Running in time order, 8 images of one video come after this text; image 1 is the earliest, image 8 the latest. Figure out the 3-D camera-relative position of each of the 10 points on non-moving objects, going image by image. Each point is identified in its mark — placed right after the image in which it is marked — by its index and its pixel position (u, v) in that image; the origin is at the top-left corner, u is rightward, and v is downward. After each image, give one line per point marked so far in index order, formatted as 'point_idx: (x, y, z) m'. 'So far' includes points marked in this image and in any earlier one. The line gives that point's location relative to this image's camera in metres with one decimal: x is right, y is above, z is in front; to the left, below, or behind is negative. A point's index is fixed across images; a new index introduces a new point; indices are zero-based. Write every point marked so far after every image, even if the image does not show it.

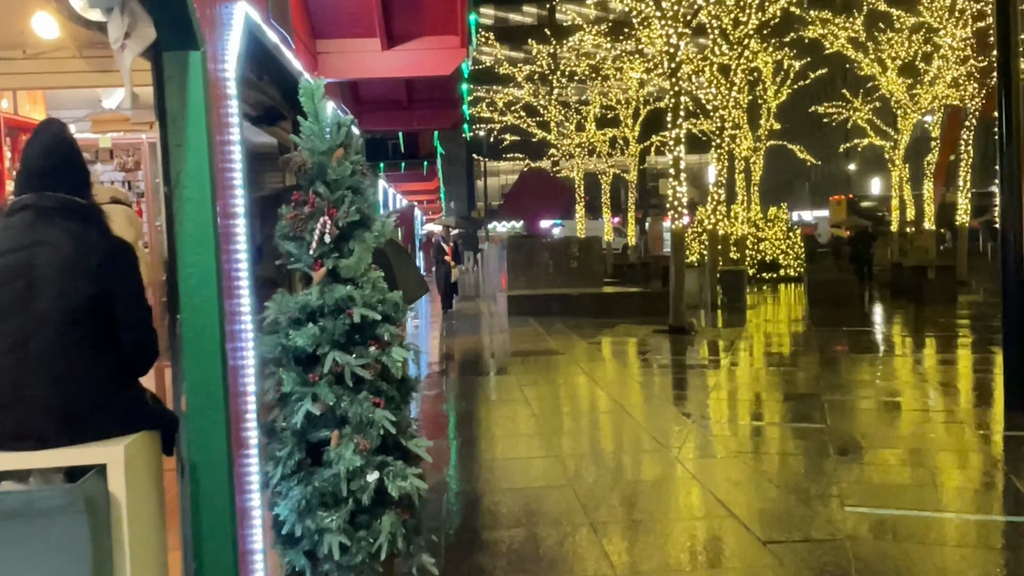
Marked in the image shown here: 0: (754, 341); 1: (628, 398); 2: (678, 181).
0: (+4.6, -1.1, +17.0) m
1: (+1.5, -1.5, +11.5) m
2: (+3.3, +2.2, +18.0) m
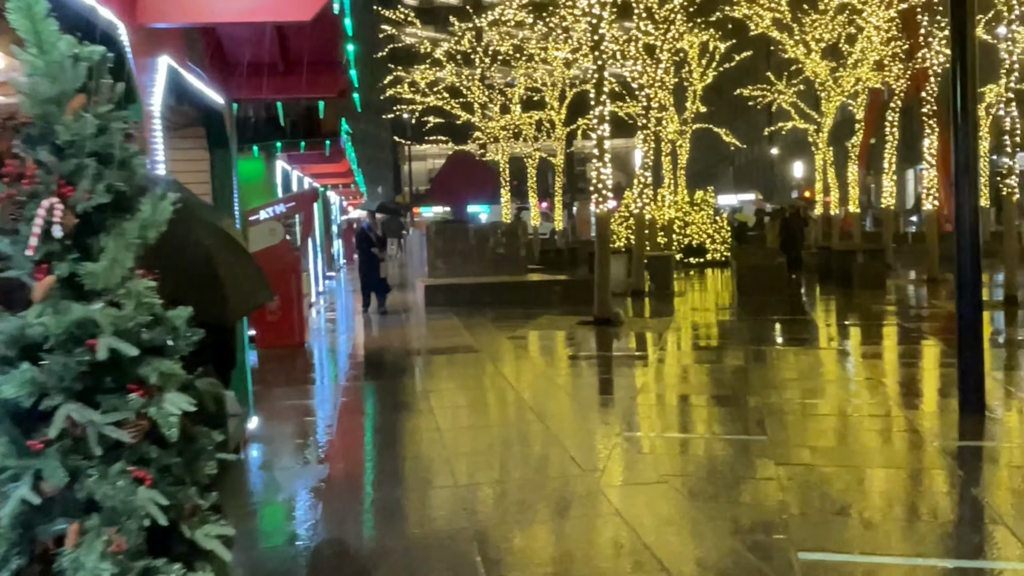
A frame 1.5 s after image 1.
0: (+3.1, -0.8, +16.2) m
1: (+0.4, -1.4, +10.4) m
2: (+1.7, +2.4, +17.0) m
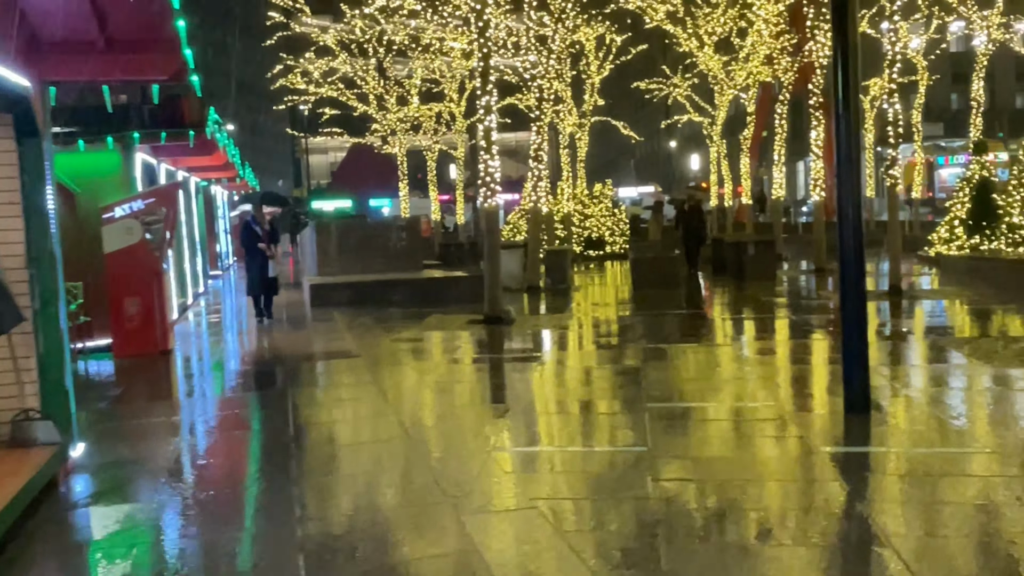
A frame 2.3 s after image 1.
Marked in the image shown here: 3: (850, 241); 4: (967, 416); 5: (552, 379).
0: (+1.1, -0.8, +15.8) m
1: (-0.9, -1.4, +9.8) m
2: (-0.4, +2.5, +16.4) m
3: (+3.1, +0.4, +8.3) m
4: (+4.1, -1.2, +8.2) m
5: (+0.5, -1.2, +11.6) m
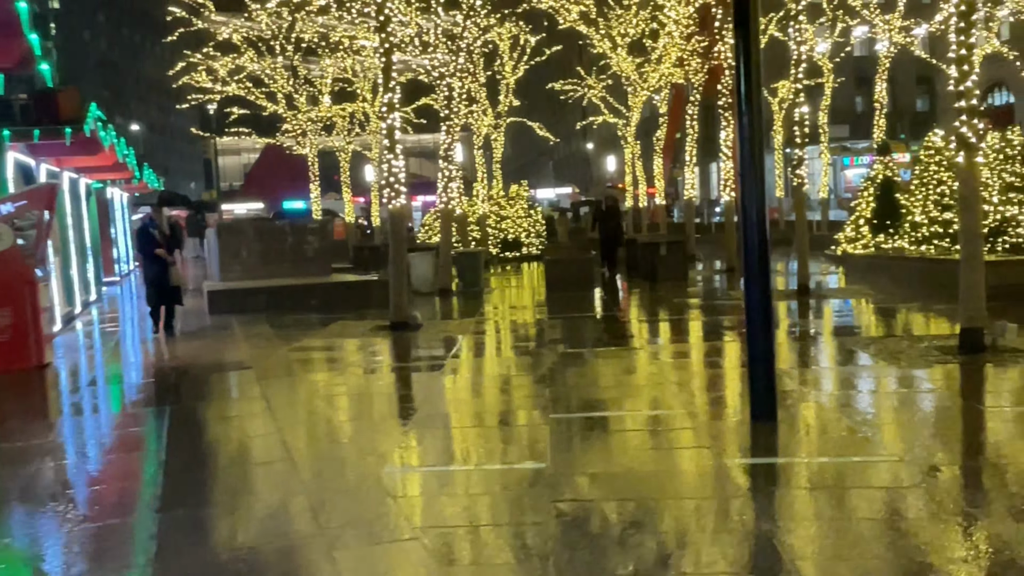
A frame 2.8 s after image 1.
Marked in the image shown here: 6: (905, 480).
0: (-0.5, -0.8, +15.4) m
1: (-1.9, -1.5, +9.2) m
2: (-2.1, +2.4, +15.8) m
3: (+2.2, +0.4, +8.0) m
4: (+3.2, -1.2, +8.1) m
5: (-0.7, -1.3, +11.2) m
6: (+3.0, -1.5, +6.7) m
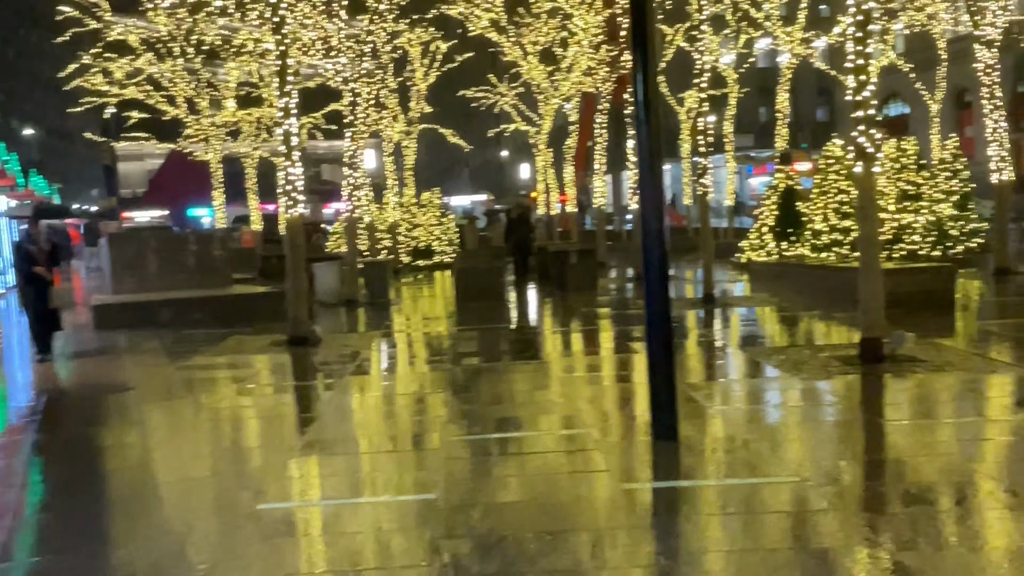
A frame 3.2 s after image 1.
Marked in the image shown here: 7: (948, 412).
0: (-2.1, -1.0, +14.9) m
1: (-2.9, -1.7, +8.6) m
2: (-3.7, +2.2, +15.2) m
3: (+1.3, +0.3, +7.9) m
4: (+2.3, -1.3, +8.0) m
5: (-1.9, -1.4, +10.7) m
6: (+2.2, -1.6, +6.6) m
7: (+4.0, -1.2, +8.0) m
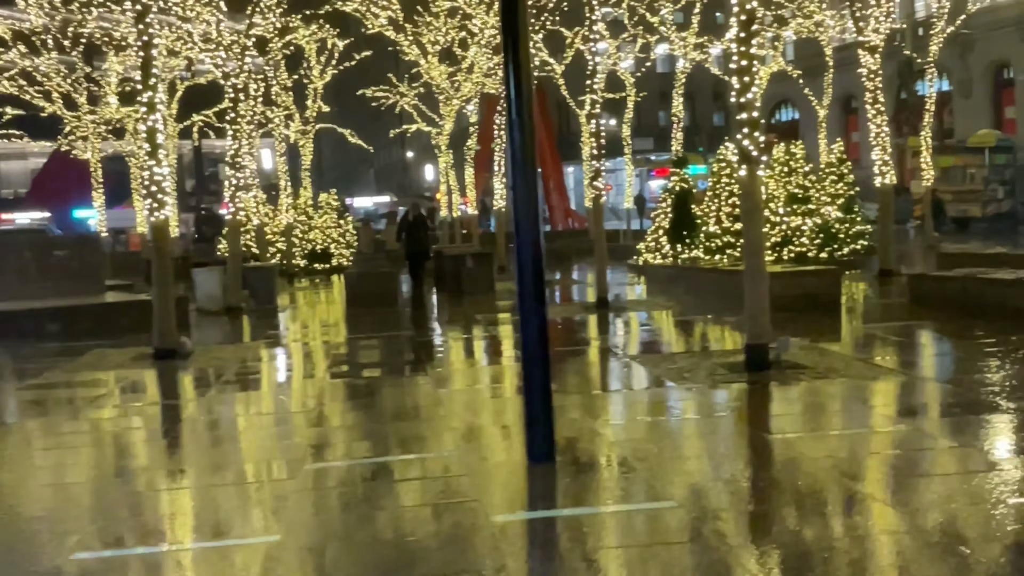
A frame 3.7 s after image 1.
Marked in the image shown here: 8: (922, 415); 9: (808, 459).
0: (-3.8, -1.1, +14.1) m
1: (-4.0, -1.8, +7.8) m
2: (-5.5, +2.0, +14.3) m
3: (+0.2, +0.2, +7.5) m
4: (+1.3, -1.4, +7.7) m
5: (-3.2, -1.5, +10.0) m
6: (+1.3, -1.6, +6.3) m
7: (+2.9, -1.2, +7.9) m
8: (+3.7, -1.2, +8.0) m
9: (+2.4, -1.4, +7.2) m
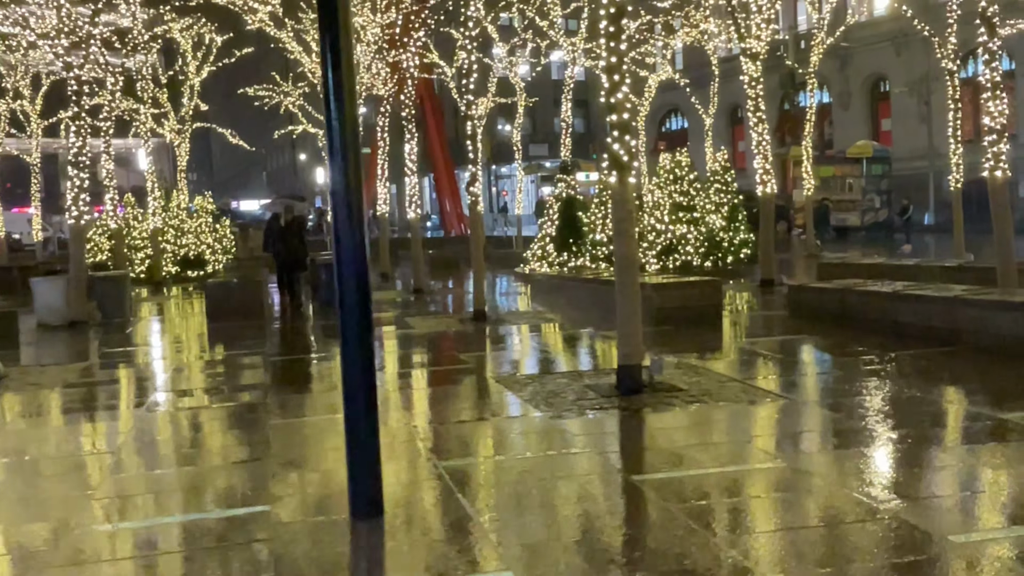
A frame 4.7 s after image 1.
0: (-5.7, -1.3, +12.7) m
1: (-5.2, -1.9, +6.3) m
2: (-7.5, +1.8, +12.7) m
3: (-1.0, +0.1, +6.5) m
4: (0.0, -1.5, +6.9) m
5: (-4.7, -1.7, +8.6) m
6: (+0.2, -1.8, +5.5) m
7: (+1.6, -1.4, +7.3) m
8: (+2.4, -1.3, +7.4) m
9: (+1.2, -1.5, +6.5) m
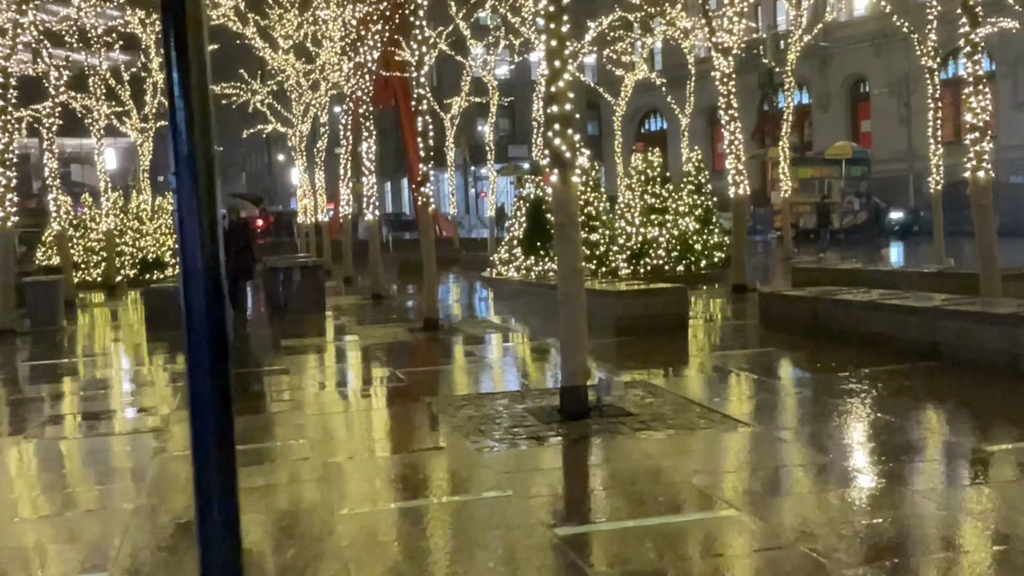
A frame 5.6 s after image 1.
0: (-6.4, -1.4, +11.6) m
1: (-5.8, -2.0, +5.3) m
2: (-8.1, +1.7, +11.6) m
3: (-1.6, 0.0, +5.6) m
4: (-0.5, -1.6, +5.9) m
5: (-5.2, -1.8, +7.6) m
6: (-0.4, -1.9, +4.6) m
7: (+1.1, -1.5, +6.4) m
8: (+1.9, -1.4, +6.5) m
9: (+0.7, -1.6, +5.6) m
